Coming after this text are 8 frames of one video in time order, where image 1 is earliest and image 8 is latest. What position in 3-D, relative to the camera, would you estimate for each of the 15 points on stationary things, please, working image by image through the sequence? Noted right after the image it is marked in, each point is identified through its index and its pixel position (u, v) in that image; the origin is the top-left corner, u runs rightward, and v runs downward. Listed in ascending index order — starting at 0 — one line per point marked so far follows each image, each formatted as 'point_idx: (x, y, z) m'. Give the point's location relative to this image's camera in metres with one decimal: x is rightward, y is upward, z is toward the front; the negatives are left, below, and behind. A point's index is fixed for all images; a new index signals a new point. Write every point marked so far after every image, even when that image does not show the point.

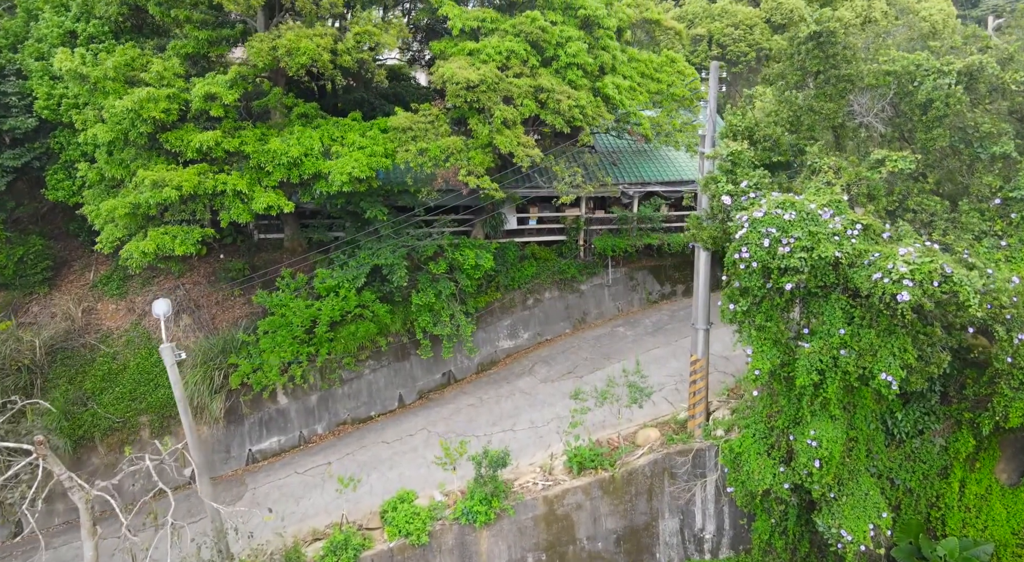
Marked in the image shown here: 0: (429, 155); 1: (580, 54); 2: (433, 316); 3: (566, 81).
0: (-1.6, +2.4, +13.5) m
1: (+1.3, +4.5, +14.1) m
2: (-1.7, -0.8, +15.6) m
3: (+1.1, +4.0, +14.2) m
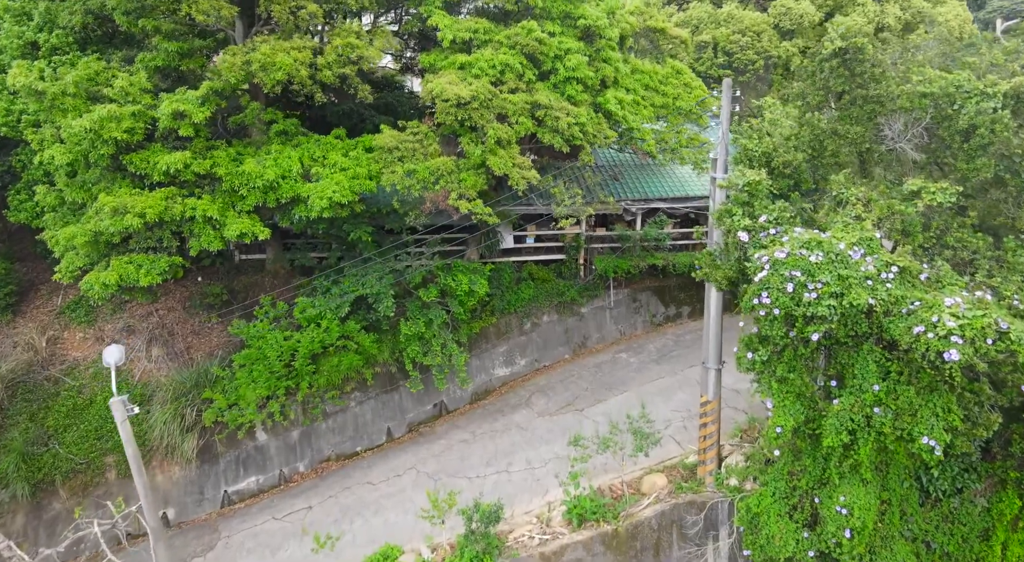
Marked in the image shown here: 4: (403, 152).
0: (-1.7, +1.8, +12.5) m
1: (+1.2, +3.9, +13.1) m
2: (-1.8, -1.3, +14.6) m
3: (+1.0, +3.4, +13.2) m
4: (-1.9, +2.3, +12.7) m
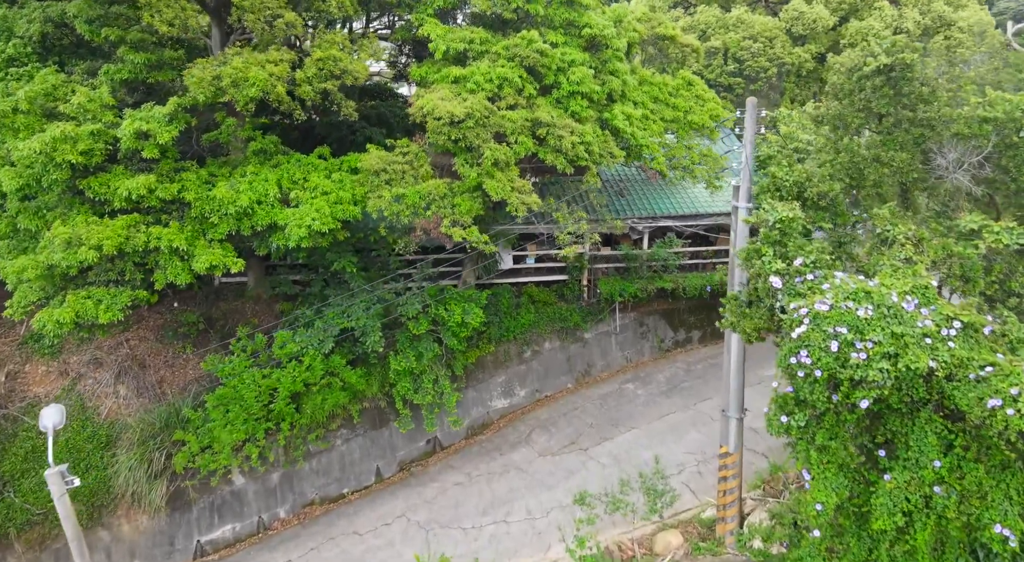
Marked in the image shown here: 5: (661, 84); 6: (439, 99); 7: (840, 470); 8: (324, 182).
0: (-1.7, +1.3, +11.4) m
1: (+1.2, +3.4, +11.9) m
2: (-1.9, -1.9, +13.5) m
3: (+1.0, +2.9, +12.1) m
4: (-2.0, +1.7, +11.5) m
5: (+3.1, +4.1, +14.8) m
6: (-1.2, +2.9, +11.3) m
7: (+3.4, -2.0, +7.3) m
8: (-3.1, +1.6, +11.6) m
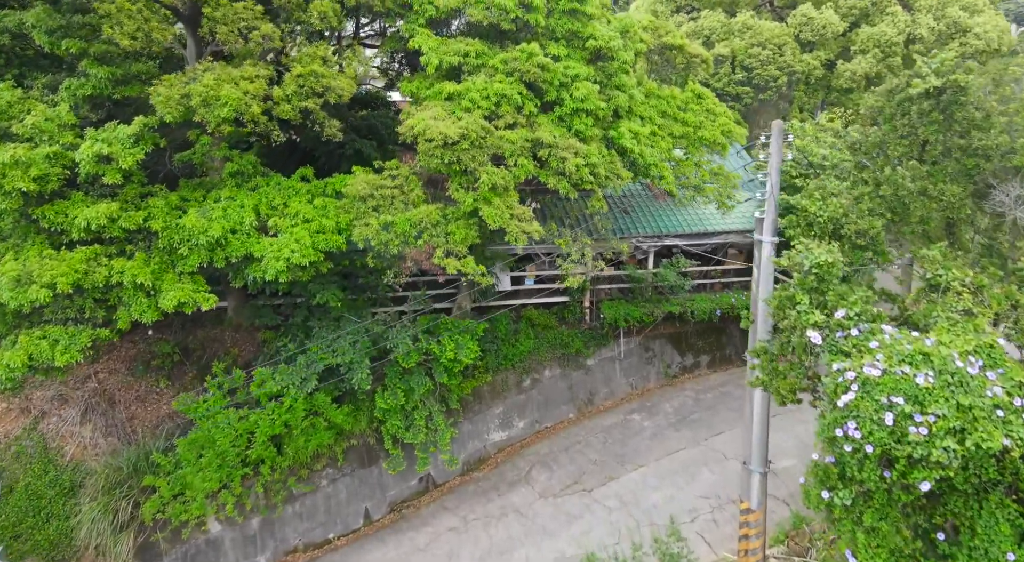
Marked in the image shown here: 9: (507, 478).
0: (-1.7, +0.7, +10.4) m
1: (+1.2, +2.9, +11.0) m
2: (-1.9, -2.4, +12.5) m
3: (+0.9, +2.3, +11.1) m
4: (-2.0, +1.2, +10.5) m
5: (+3.1, +3.6, +13.9) m
6: (-1.2, +2.4, +10.3) m
7: (+3.4, -2.5, +6.3) m
8: (-3.1, +1.1, +10.6) m
9: (-0.1, -3.9, +13.9) m
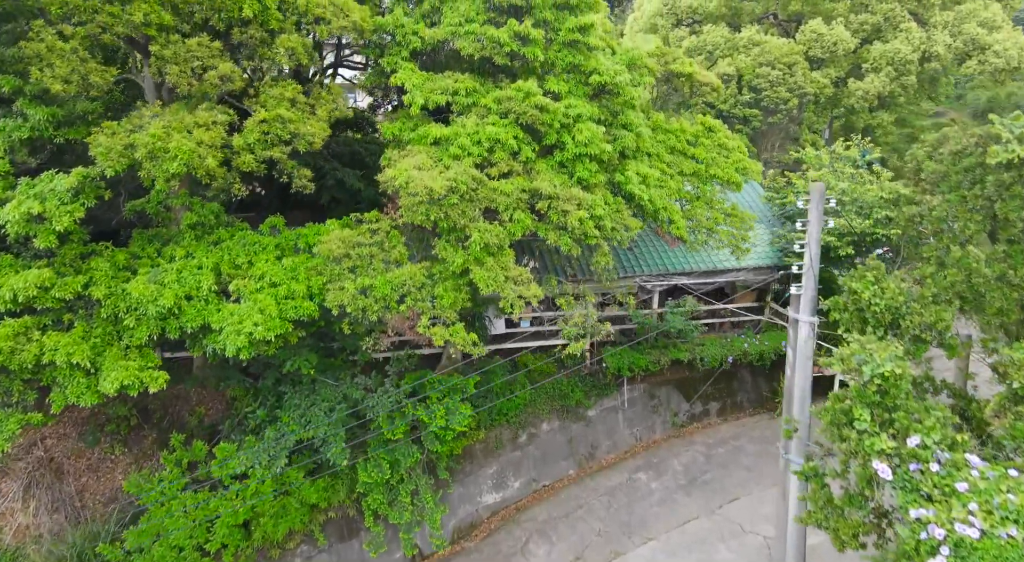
0: (-1.8, -0.2, +9.1) m
1: (+1.1, +1.9, +9.7) m
2: (-1.9, -3.4, +11.2) m
3: (+0.9, +1.4, +9.8) m
4: (-2.0, +0.3, +9.2) m
5: (+3.0, +2.7, +12.7) m
6: (-1.2, +1.4, +9.1) m
7: (+3.4, -3.4, +5.1) m
8: (-3.2, +0.2, +9.3) m
9: (-0.2, -4.8, +12.6) m
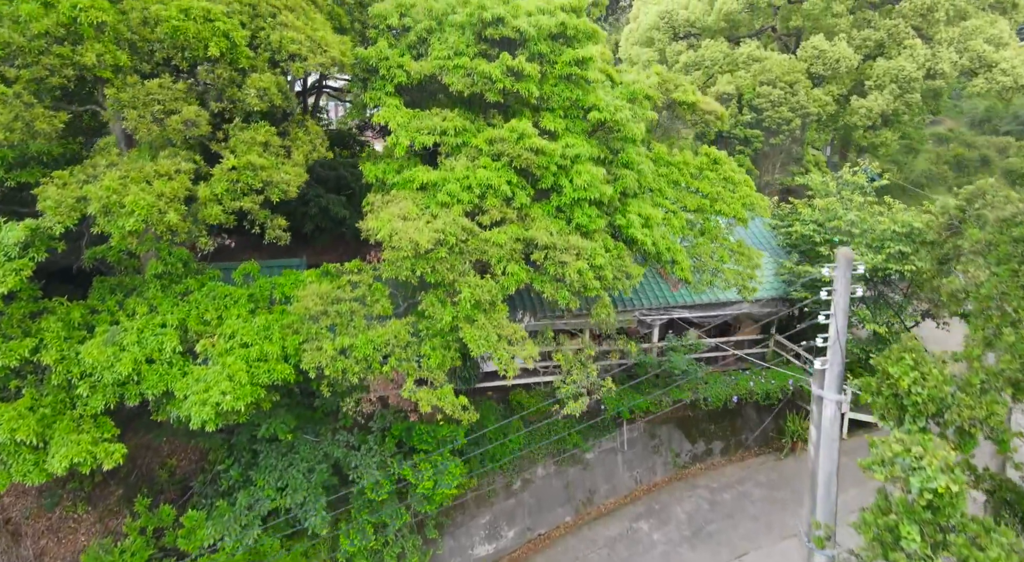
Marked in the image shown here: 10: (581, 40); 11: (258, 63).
0: (-1.8, -0.9, +8.3) m
1: (+1.0, +1.2, +9.0) m
2: (-2.0, -4.1, +10.4) m
3: (+0.8, +0.7, +9.1) m
4: (-2.1, -0.4, +8.5) m
5: (+2.9, +2.0, +11.9) m
6: (-1.3, +0.7, +8.3) m
7: (+3.4, -4.1, +4.3) m
8: (-3.2, -0.5, +8.5) m
9: (-0.3, -5.5, +11.8) m
10: (+0.9, +3.3, +9.6) m
11: (-2.9, +2.5, +8.2) m
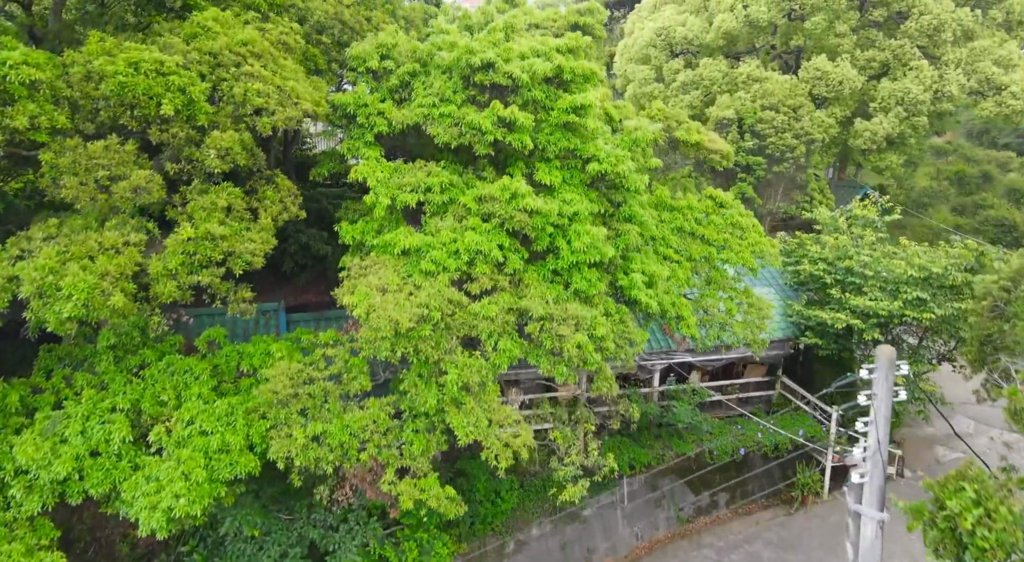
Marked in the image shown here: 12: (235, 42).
0: (-1.9, -1.8, +7.4) m
1: (+0.9, +0.4, +8.1) m
2: (-2.1, -4.9, +9.5) m
3: (+0.7, -0.1, +8.2) m
4: (-2.2, -1.3, +7.6) m
5: (+2.7, +1.1, +11.1) m
6: (-1.4, -0.1, +7.4) m
7: (+3.3, -4.9, +3.5) m
8: (-3.3, -1.4, +7.6) m
9: (-0.4, -6.4, +11.0) m
10: (+0.8, +2.4, +8.8) m
11: (-3.0, +1.7, +7.3) m
12: (-3.0, +2.6, +7.6) m
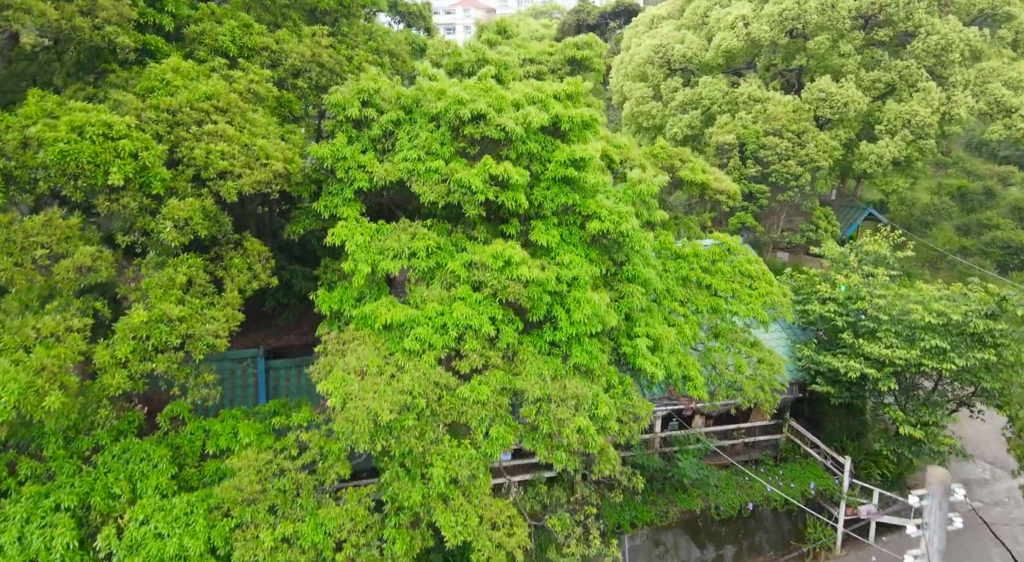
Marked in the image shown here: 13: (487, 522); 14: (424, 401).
0: (-2.0, -2.5, +6.6) m
1: (+0.9, -0.4, +7.4) m
2: (-2.2, -5.7, +8.7) m
3: (+0.6, -0.9, +7.5) m
4: (-2.3, -2.1, +6.8) m
5: (+2.6, +0.4, +10.4) m
6: (-1.5, -0.9, +6.7) m
7: (+3.3, -5.6, +2.8) m
8: (-3.4, -2.2, +6.8) m
9: (-0.5, -7.2, +10.2) m
10: (+0.7, +1.7, +8.0) m
11: (-3.1, +0.9, +6.5) m
12: (-3.1, +1.8, +6.8) m
13: (-0.2, -2.3, +6.9) m
14: (-0.8, -1.1, +6.6) m
